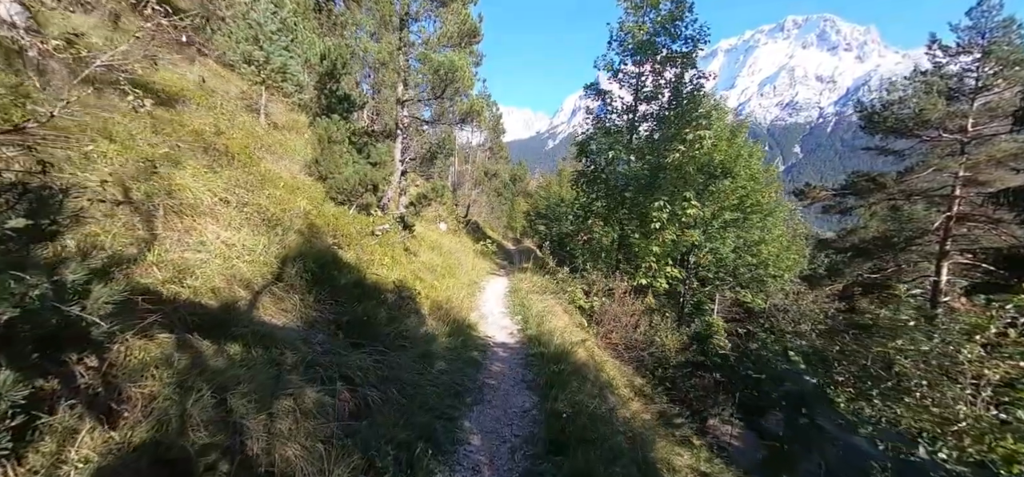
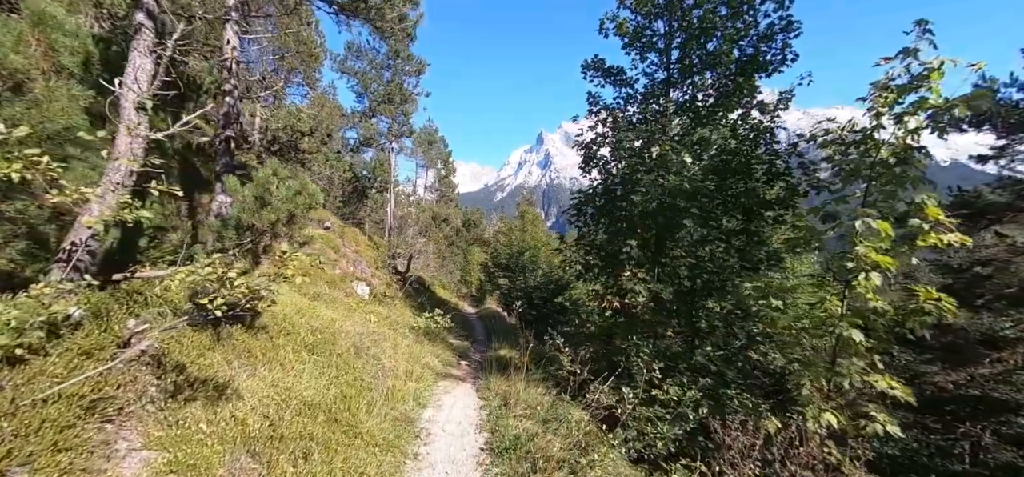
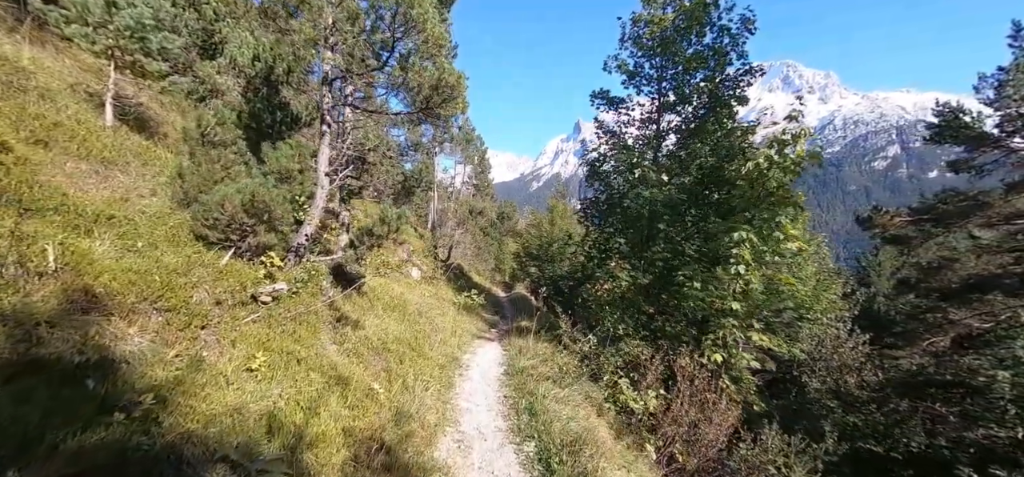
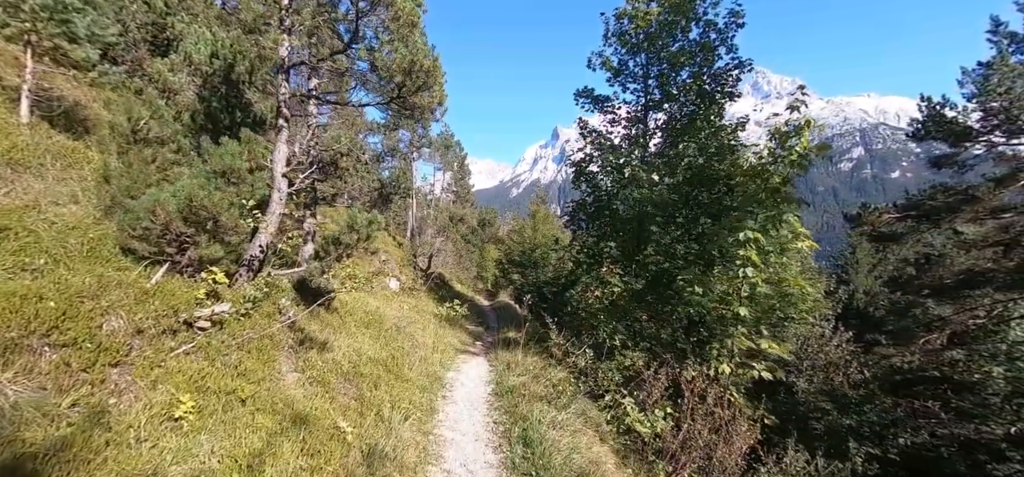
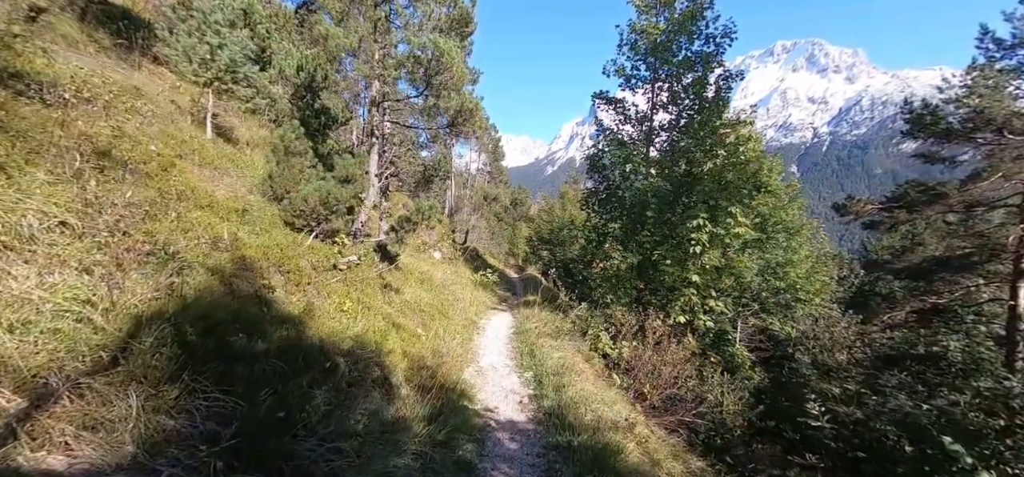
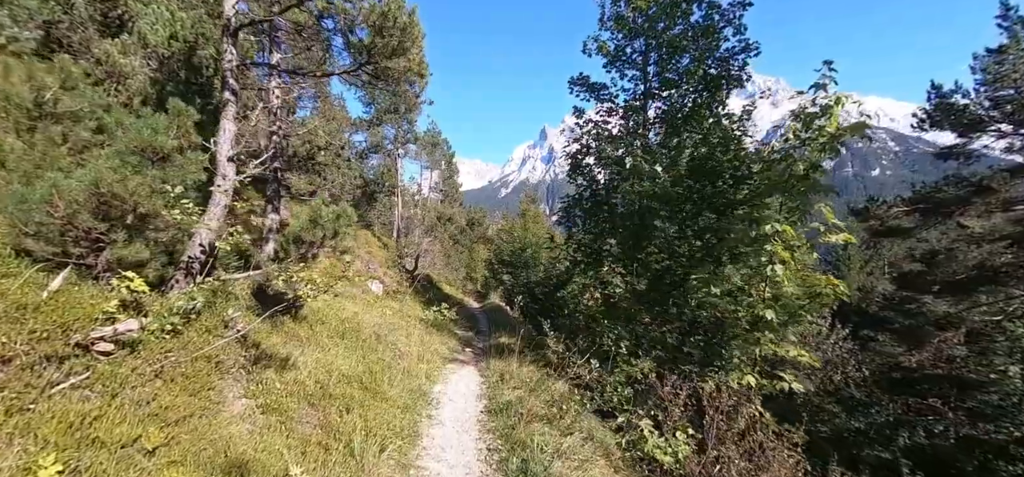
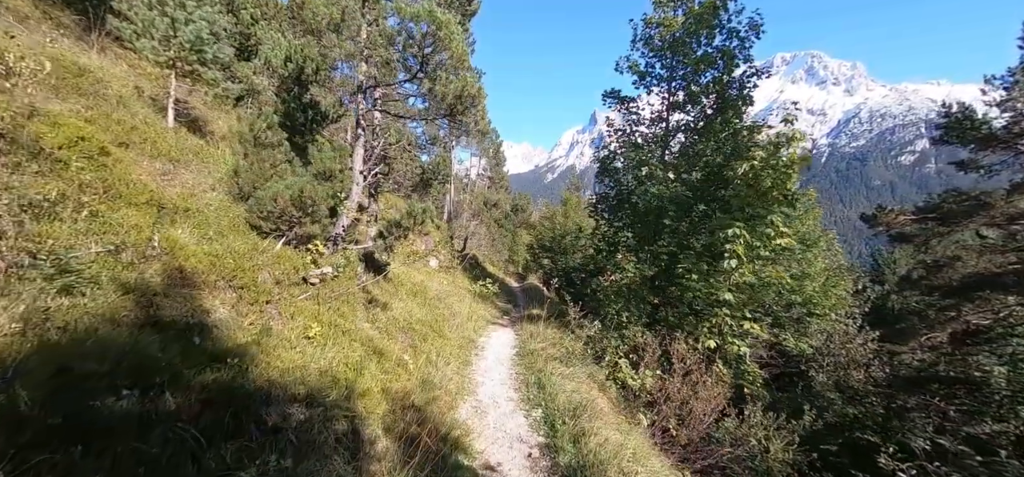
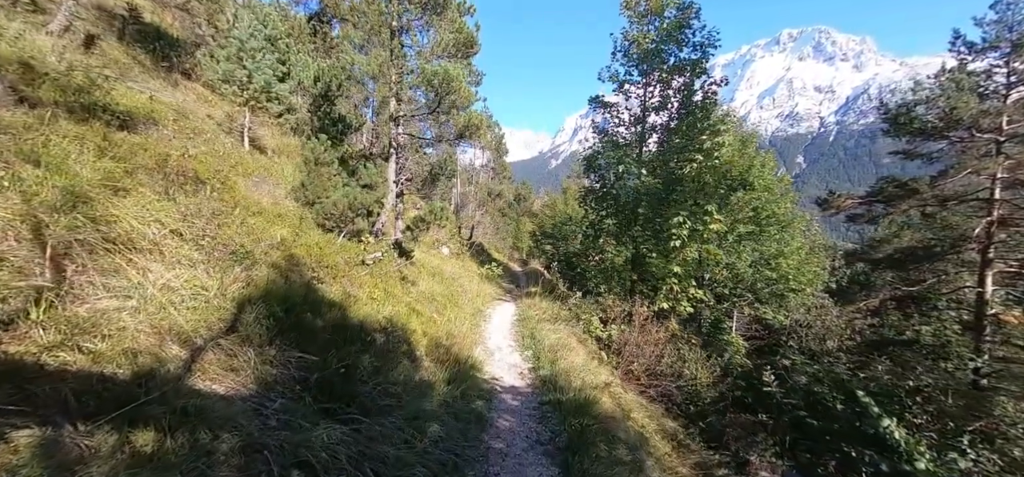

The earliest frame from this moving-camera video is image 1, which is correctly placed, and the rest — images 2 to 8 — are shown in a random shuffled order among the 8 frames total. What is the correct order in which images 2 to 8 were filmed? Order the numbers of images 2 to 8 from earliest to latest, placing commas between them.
8, 5, 7, 3, 4, 6, 2
